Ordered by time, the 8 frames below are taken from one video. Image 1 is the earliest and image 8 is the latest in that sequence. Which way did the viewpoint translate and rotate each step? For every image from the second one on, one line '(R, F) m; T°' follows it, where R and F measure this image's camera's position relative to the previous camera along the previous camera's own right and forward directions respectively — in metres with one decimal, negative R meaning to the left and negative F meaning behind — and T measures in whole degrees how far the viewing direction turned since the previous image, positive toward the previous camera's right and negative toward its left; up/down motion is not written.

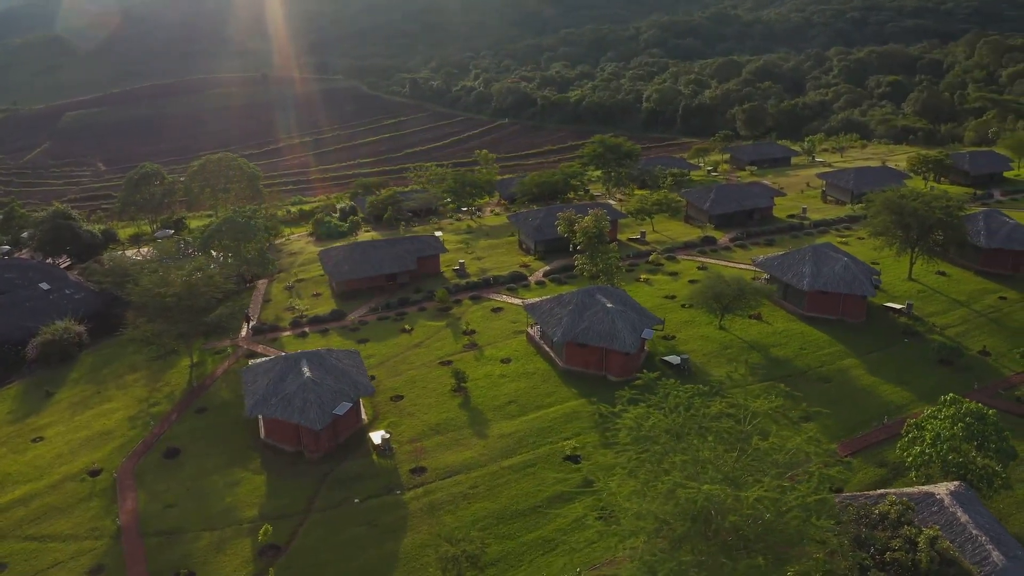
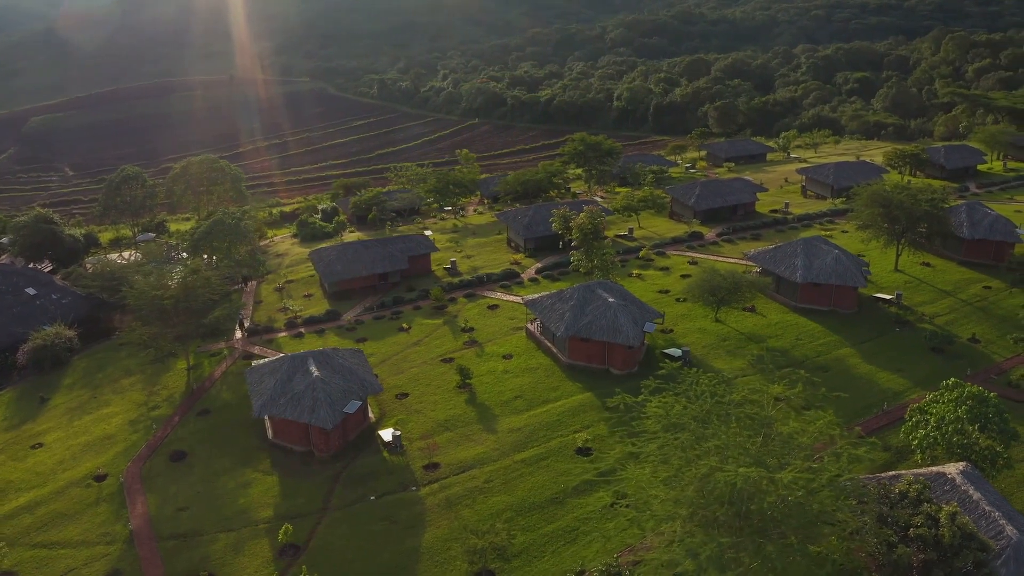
(-1.6, -0.1) m; +2°
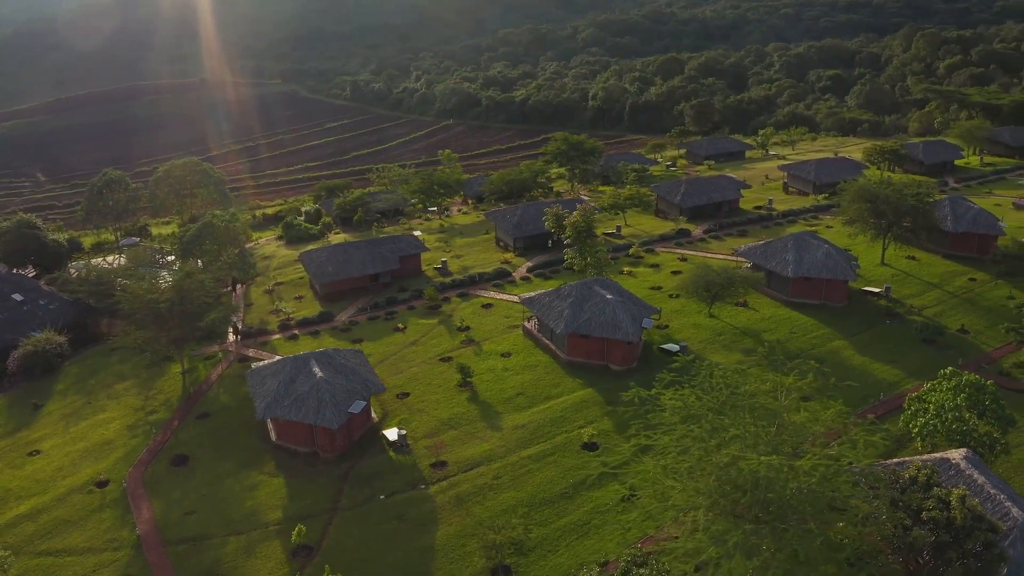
(-1.2, -0.1) m; +2°
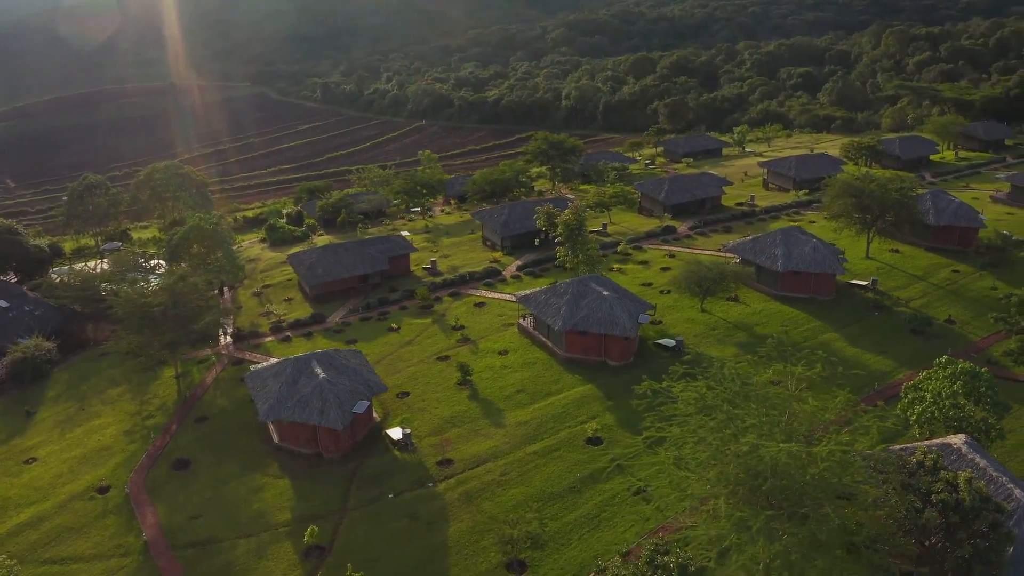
(-1.2, -0.2) m; +2°
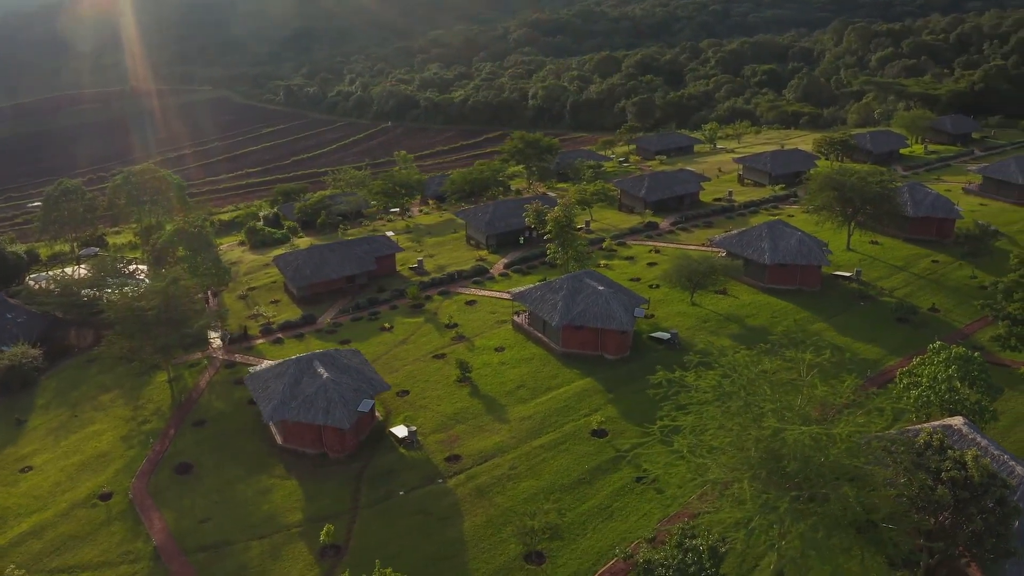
(-1.5, -0.2) m; +2°
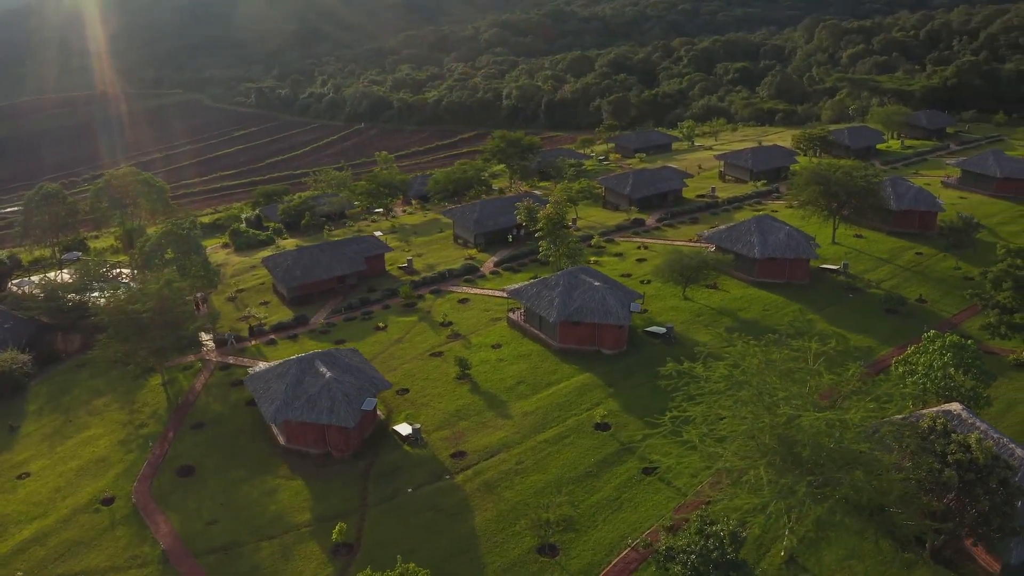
(-1.1, -0.2) m; +2°
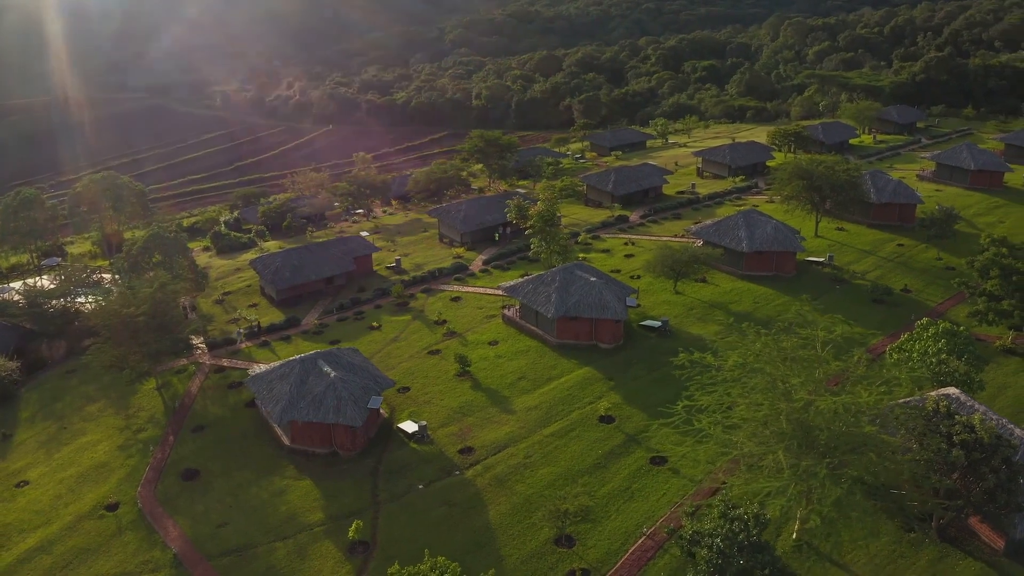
(-1.4, -0.2) m; +2°
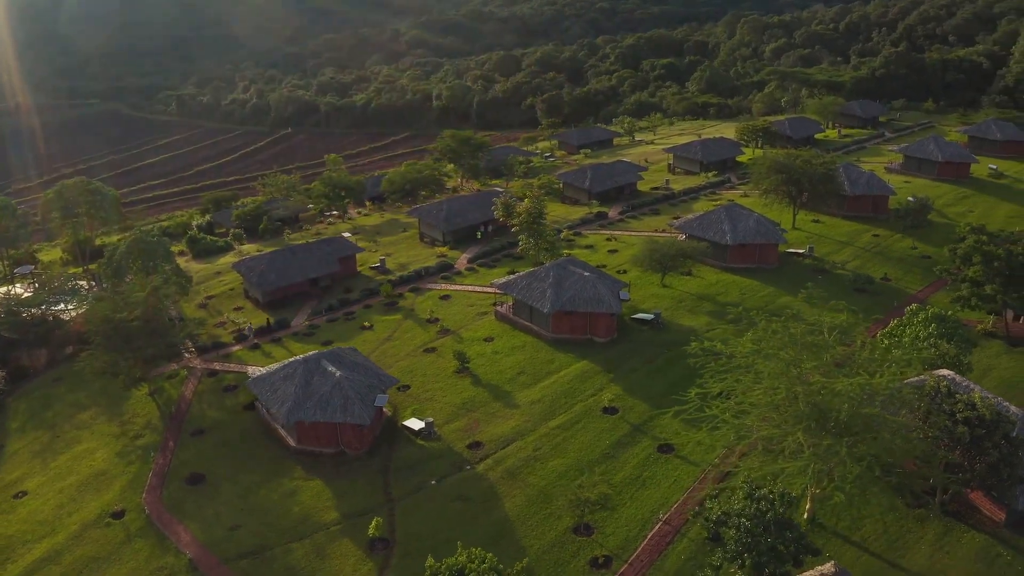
(-1.8, -0.3) m; +3°
